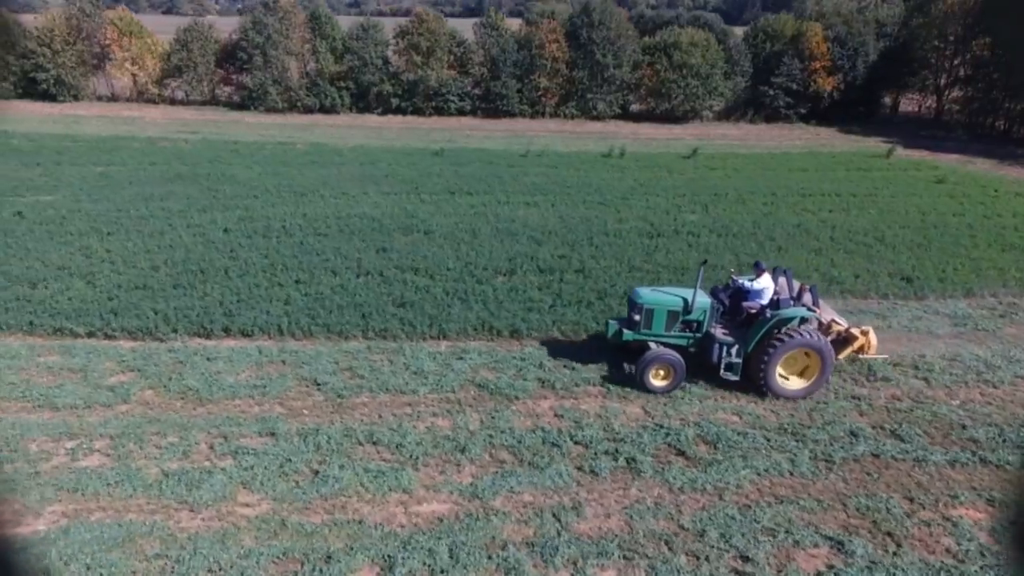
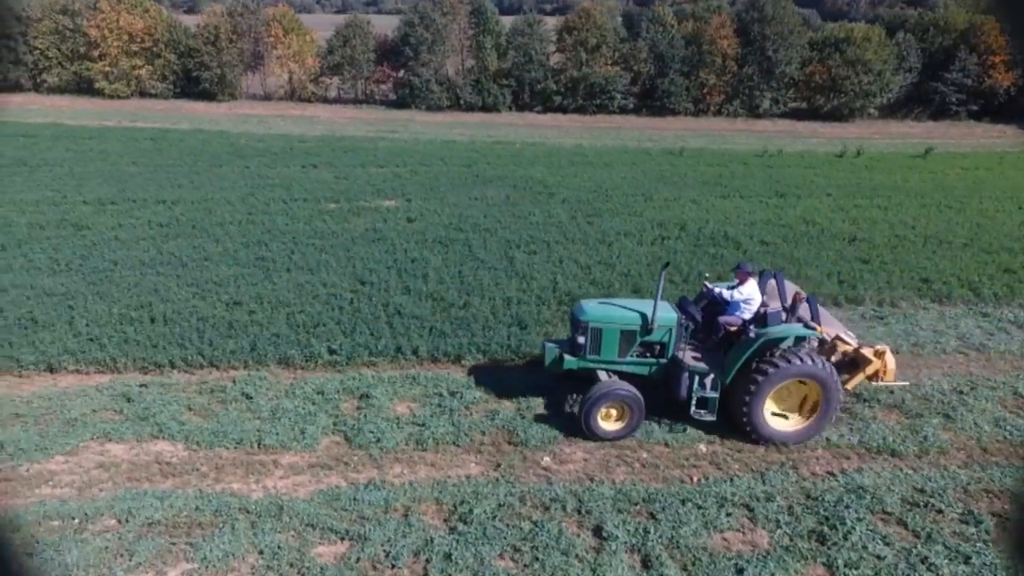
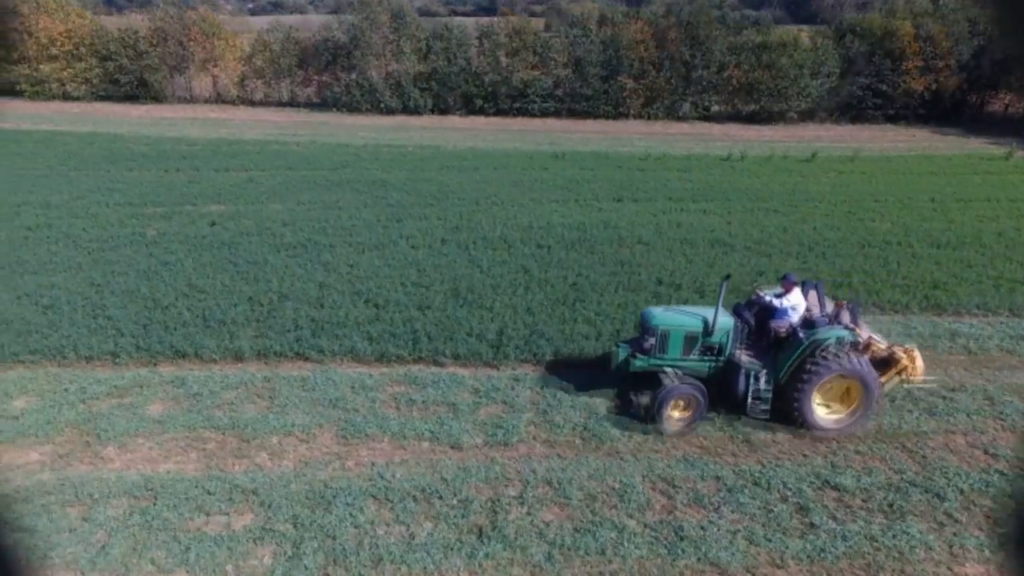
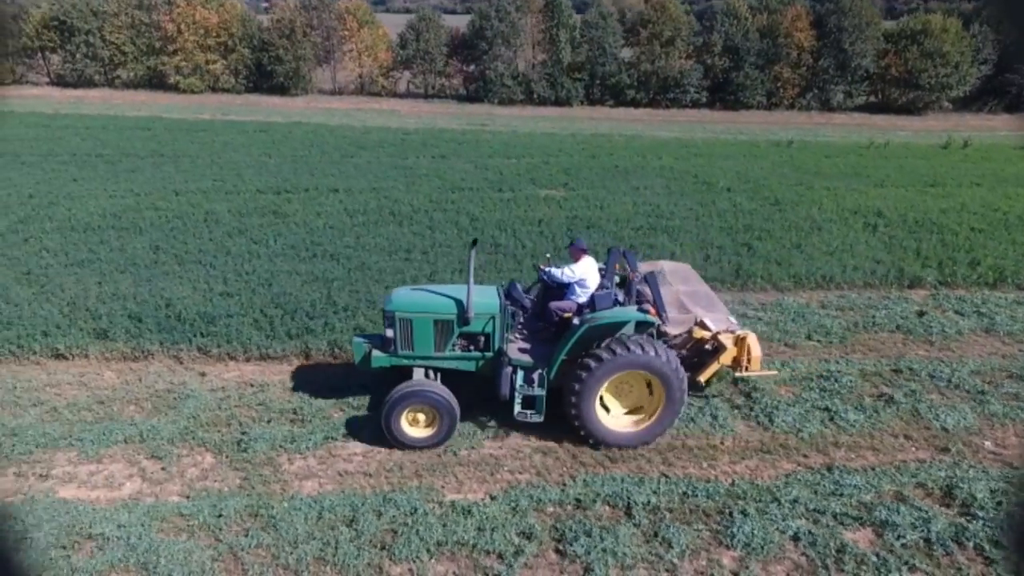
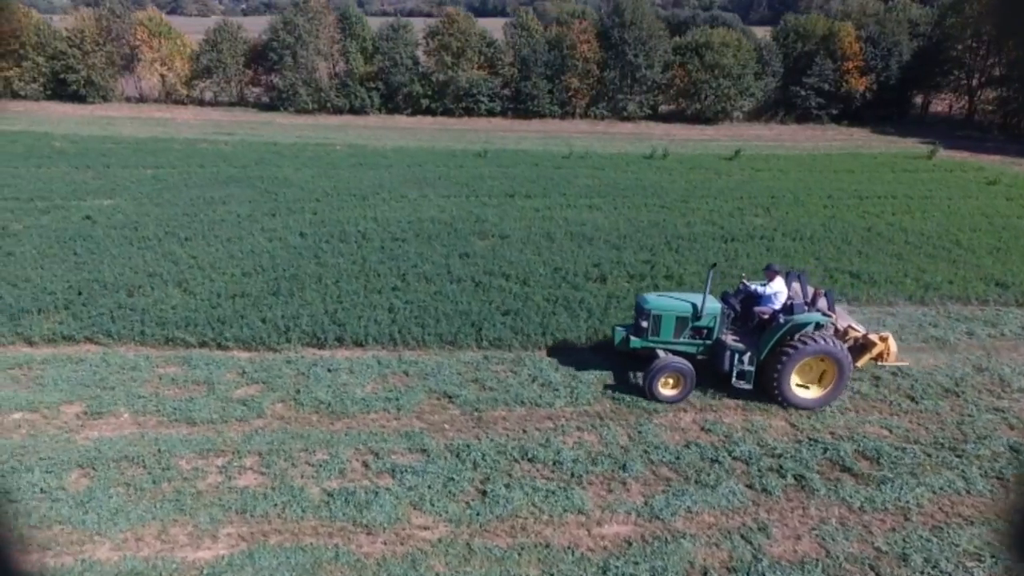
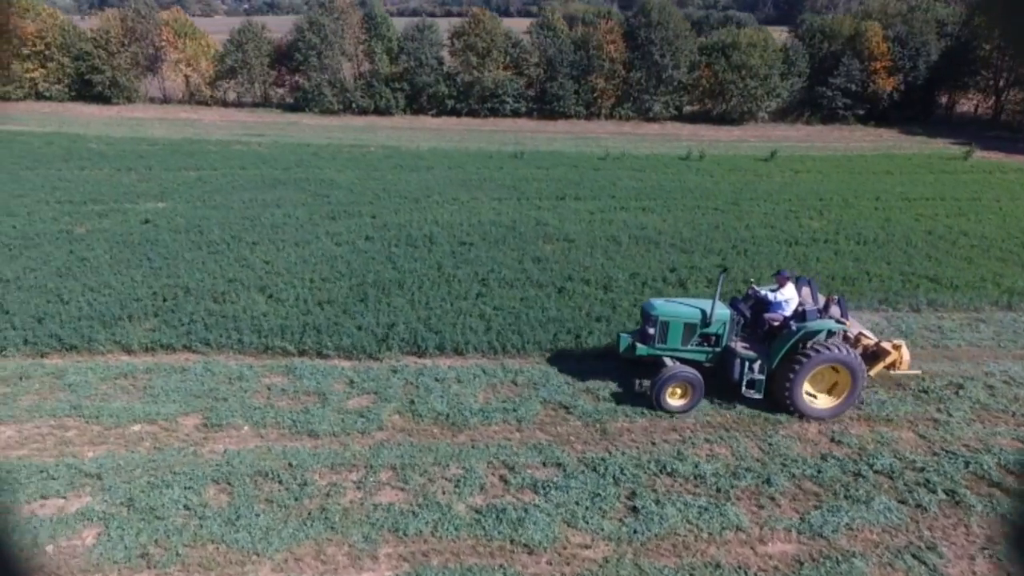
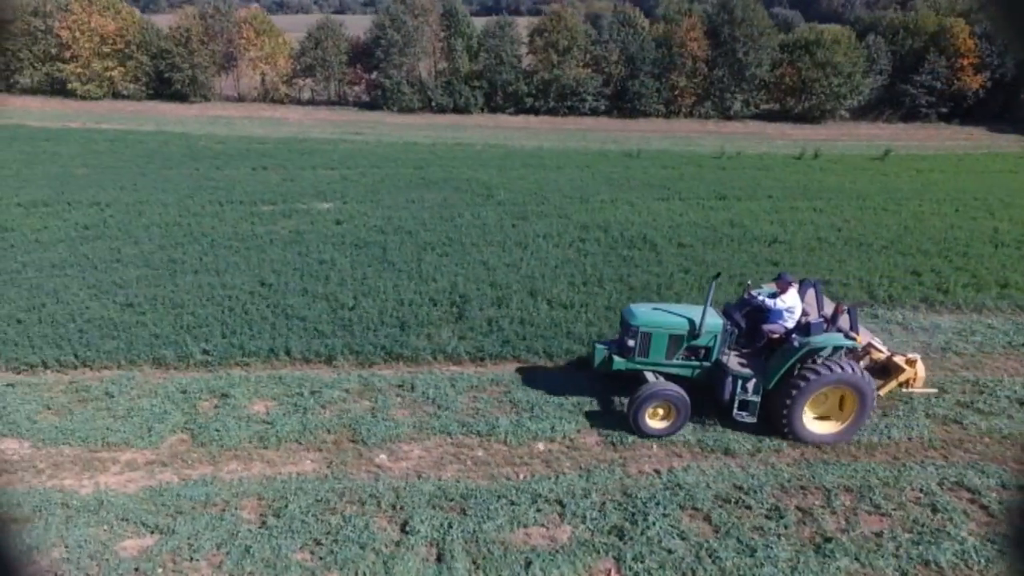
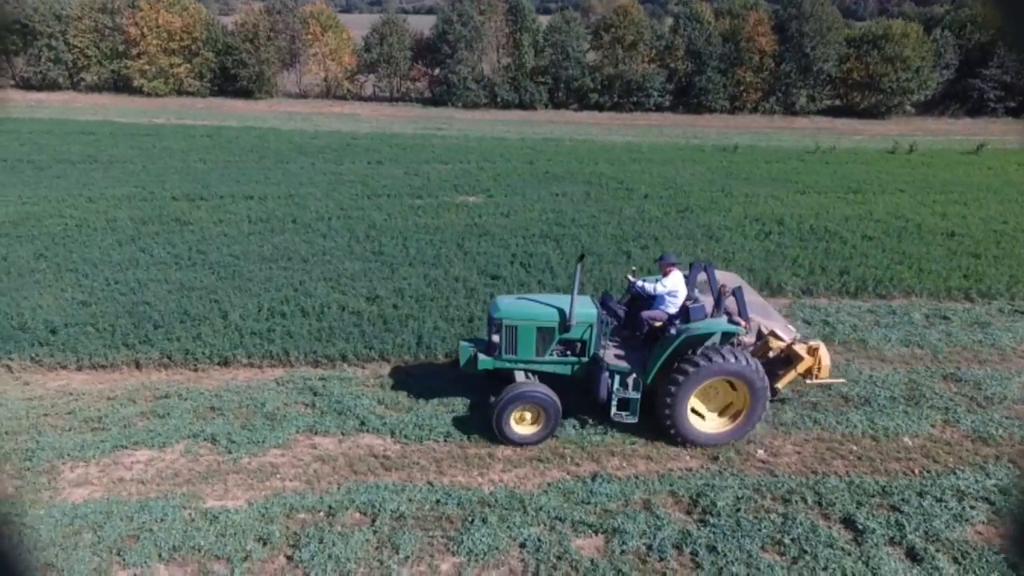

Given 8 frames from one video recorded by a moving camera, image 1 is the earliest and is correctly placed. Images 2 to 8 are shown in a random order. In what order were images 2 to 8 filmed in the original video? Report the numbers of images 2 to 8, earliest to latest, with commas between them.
5, 6, 3, 7, 2, 8, 4
